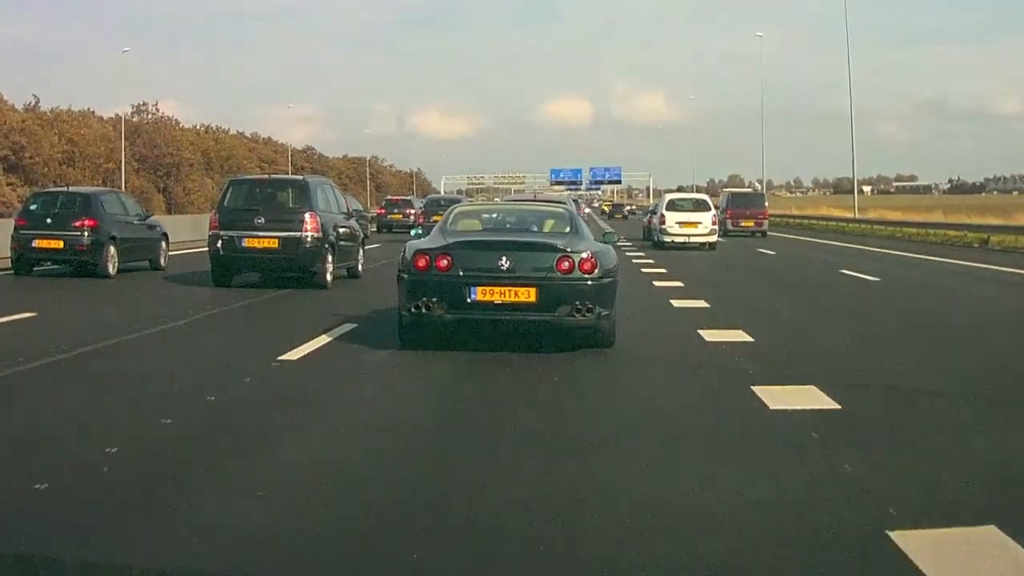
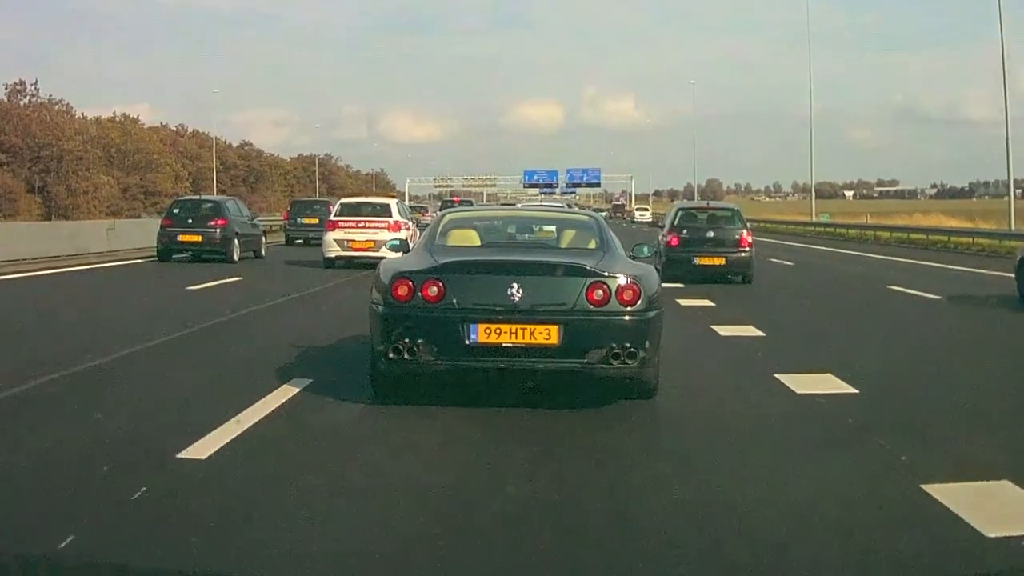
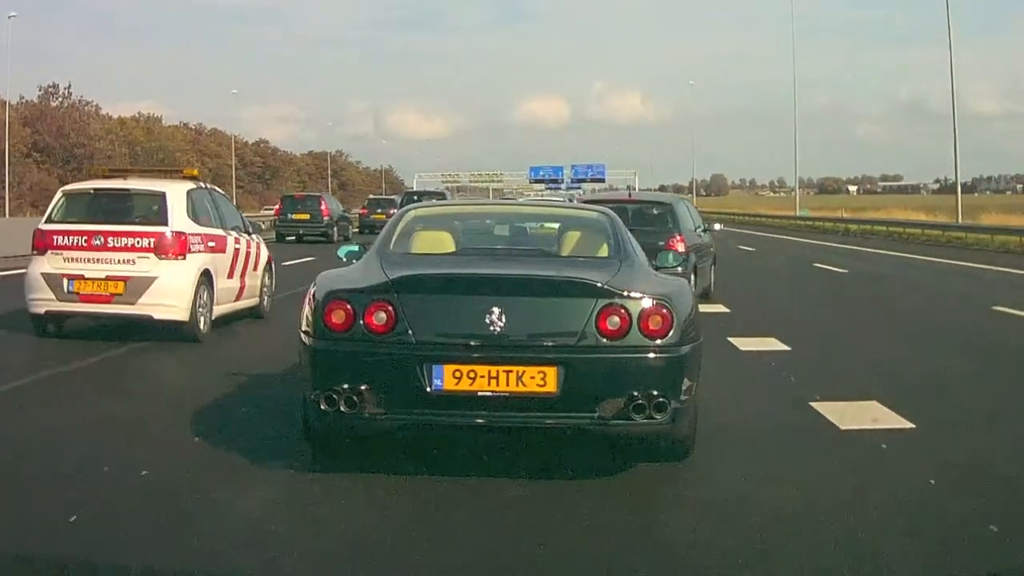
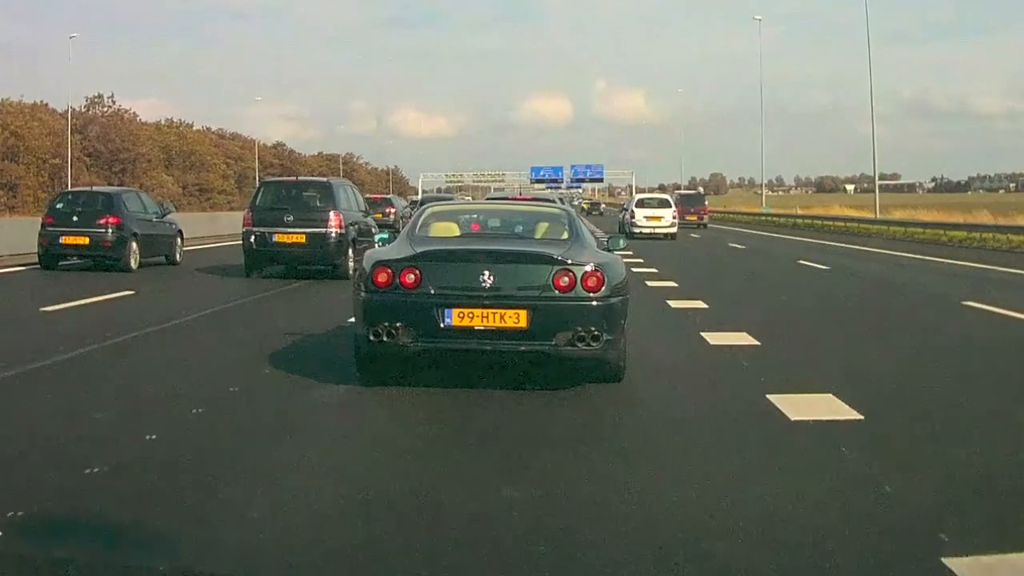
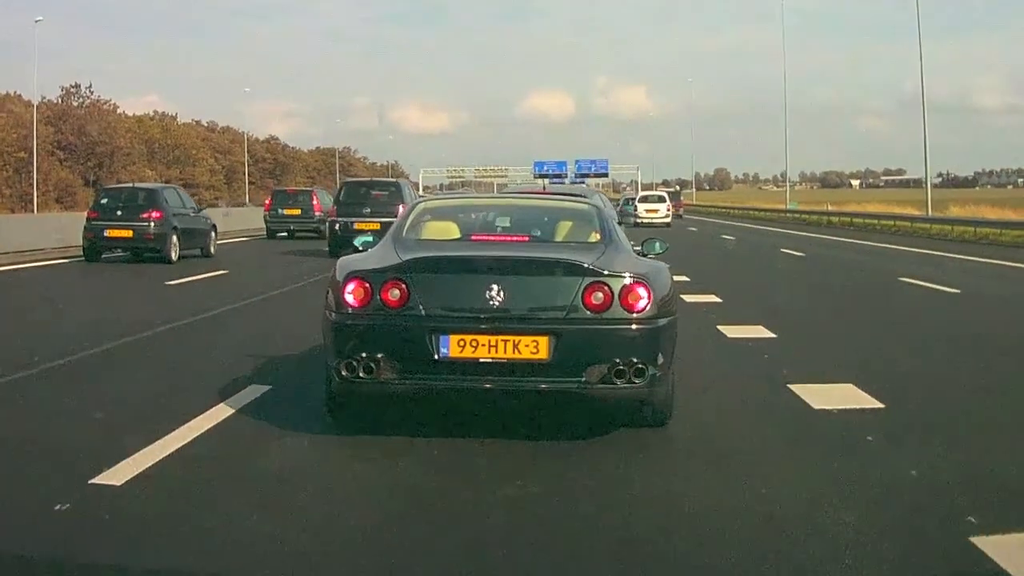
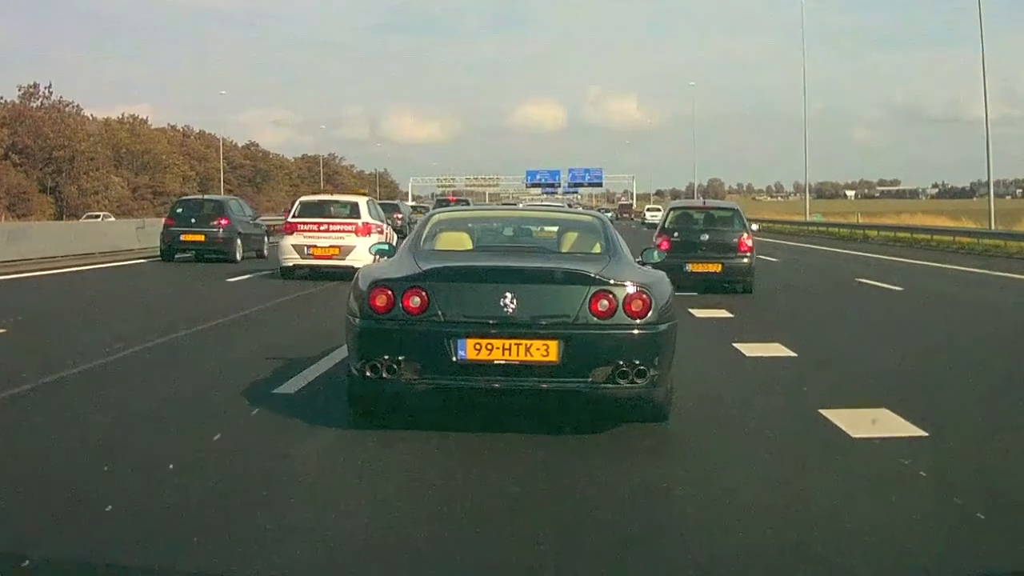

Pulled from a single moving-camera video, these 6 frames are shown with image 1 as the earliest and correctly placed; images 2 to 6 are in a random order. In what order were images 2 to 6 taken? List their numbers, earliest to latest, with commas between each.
4, 5, 3, 6, 2
